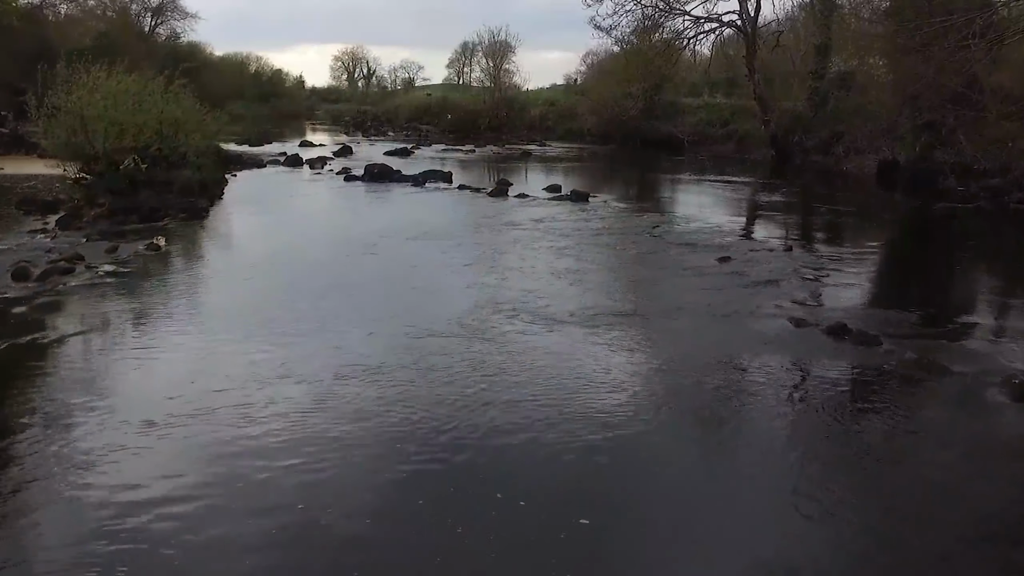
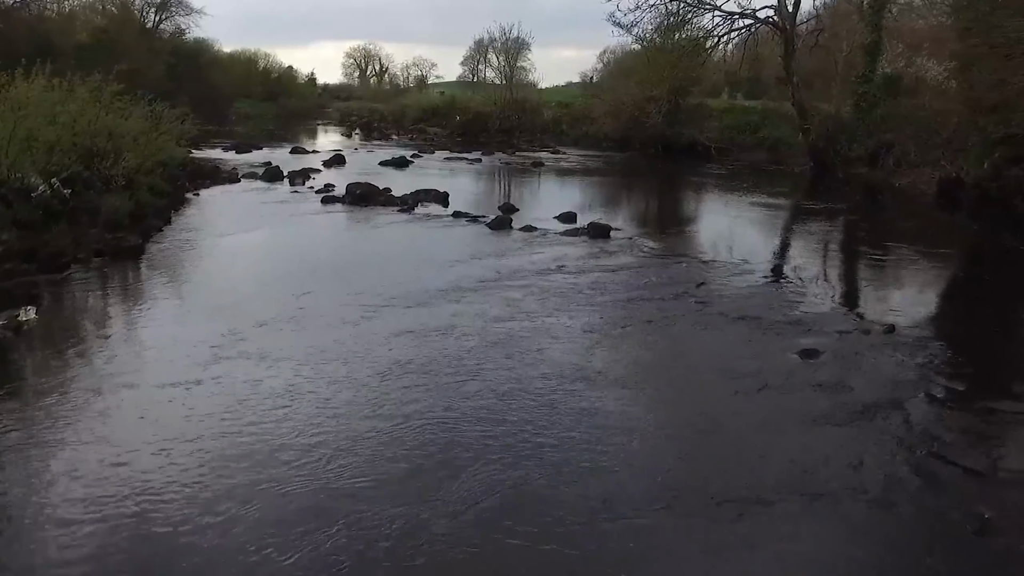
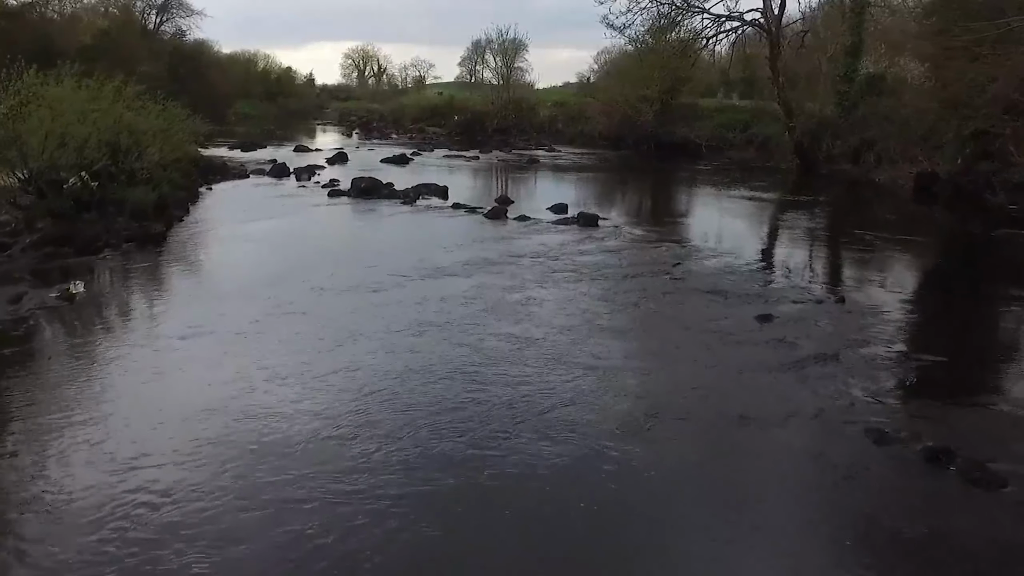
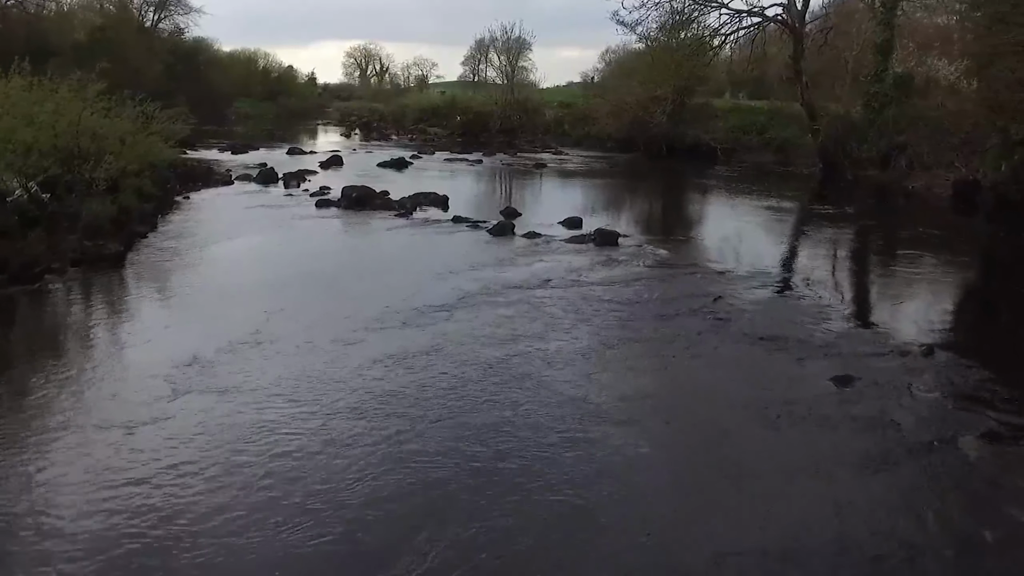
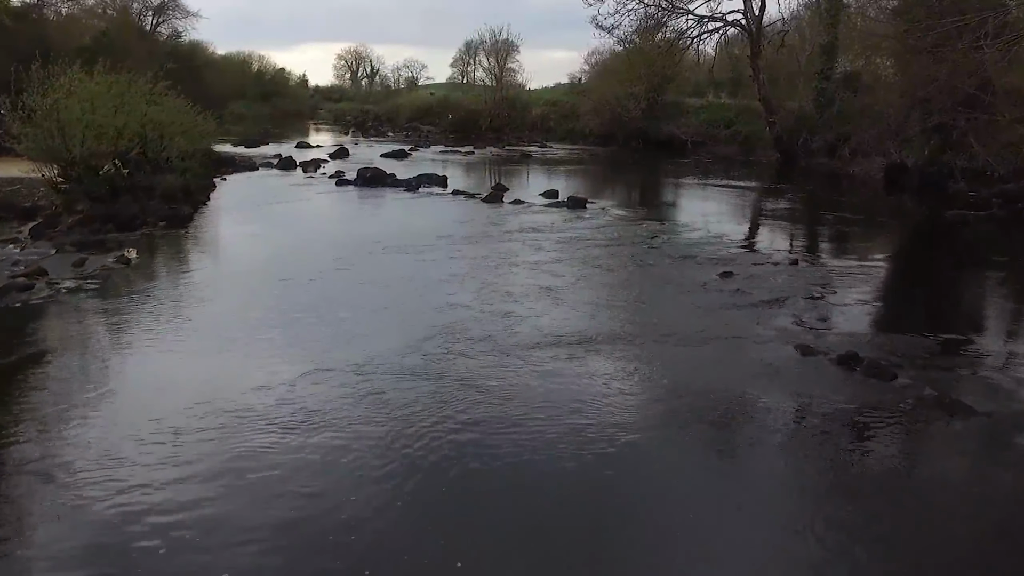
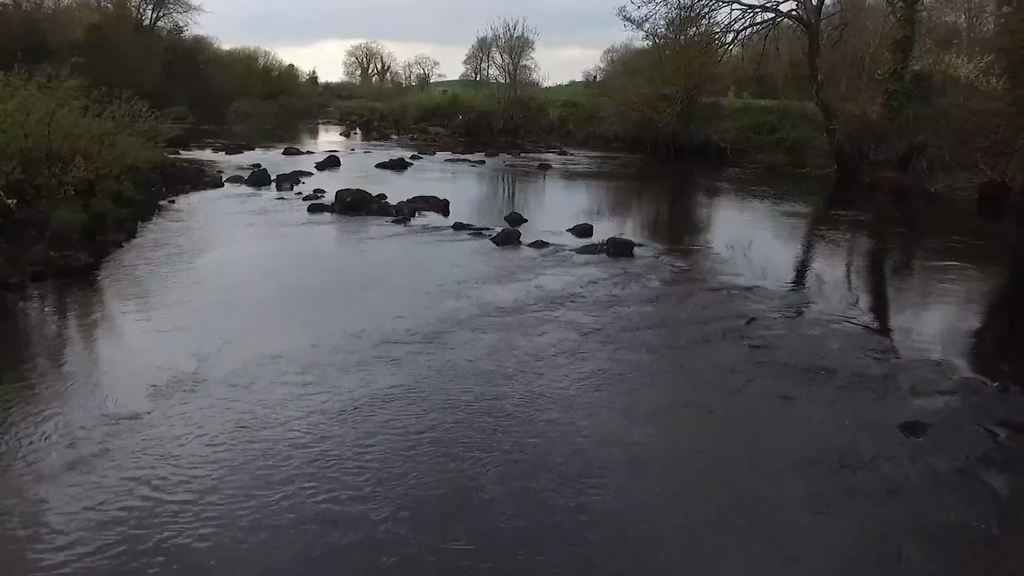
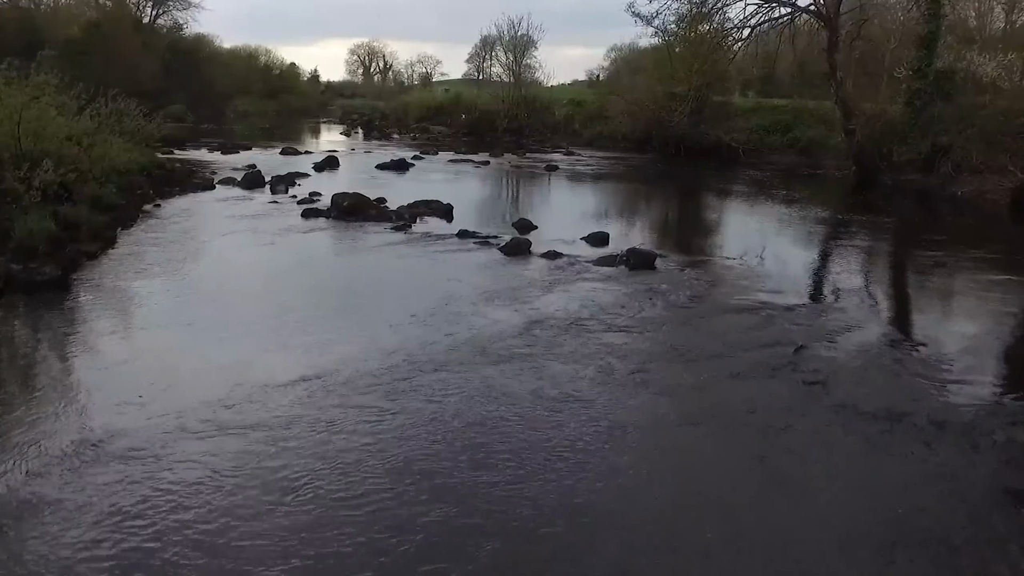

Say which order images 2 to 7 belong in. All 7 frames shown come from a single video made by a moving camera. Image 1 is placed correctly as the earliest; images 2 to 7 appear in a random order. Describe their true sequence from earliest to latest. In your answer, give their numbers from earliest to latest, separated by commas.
5, 3, 2, 4, 6, 7
